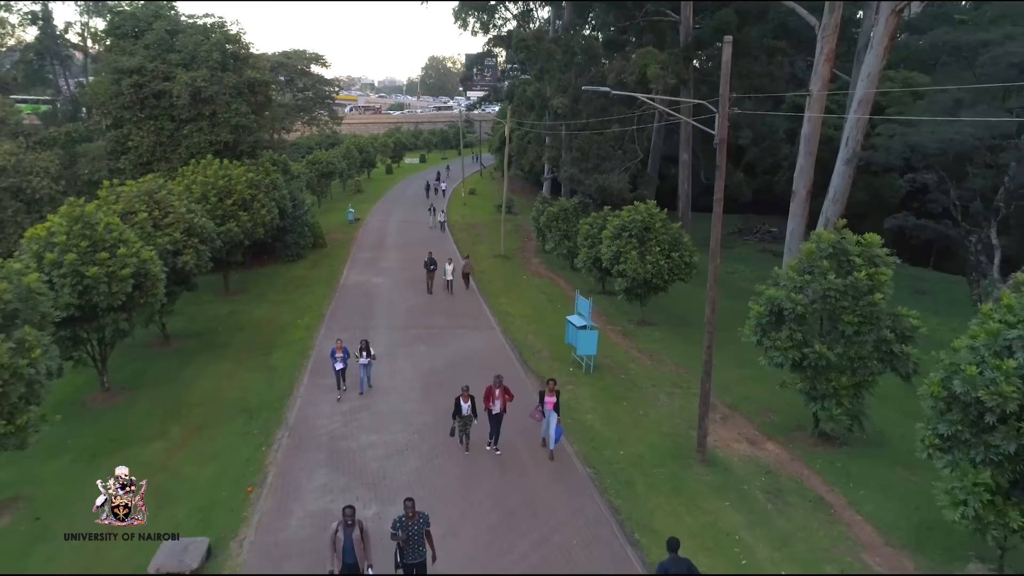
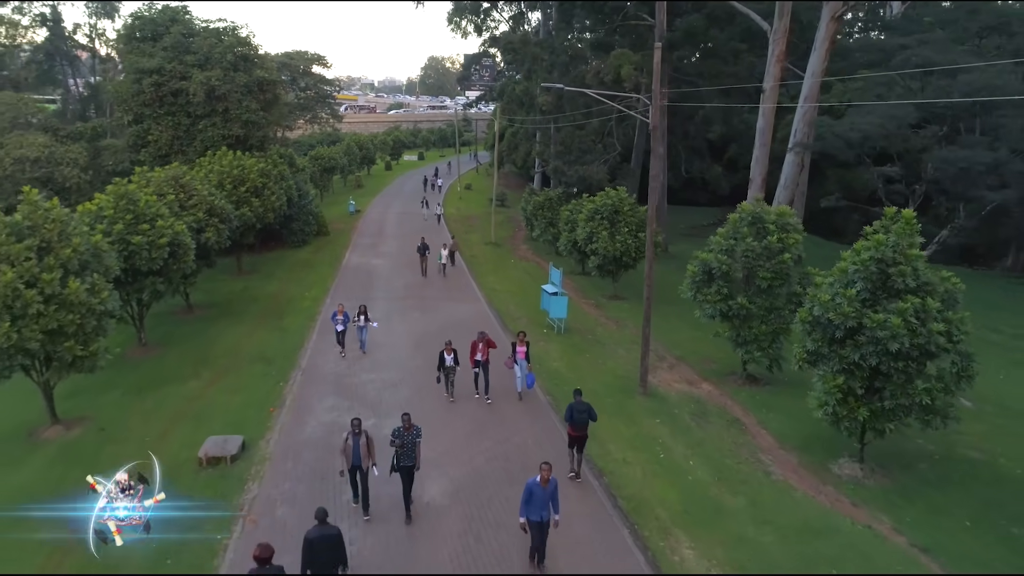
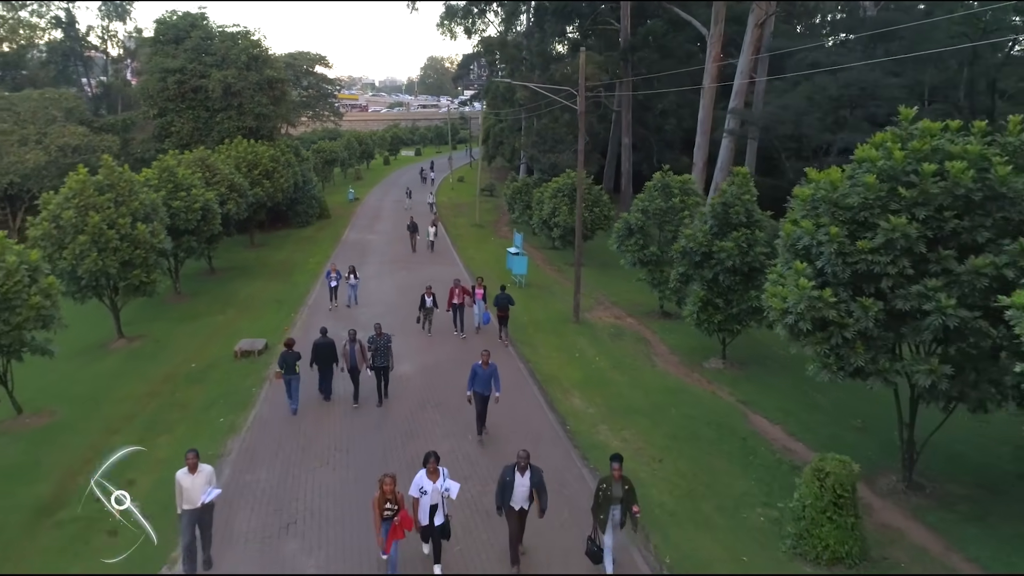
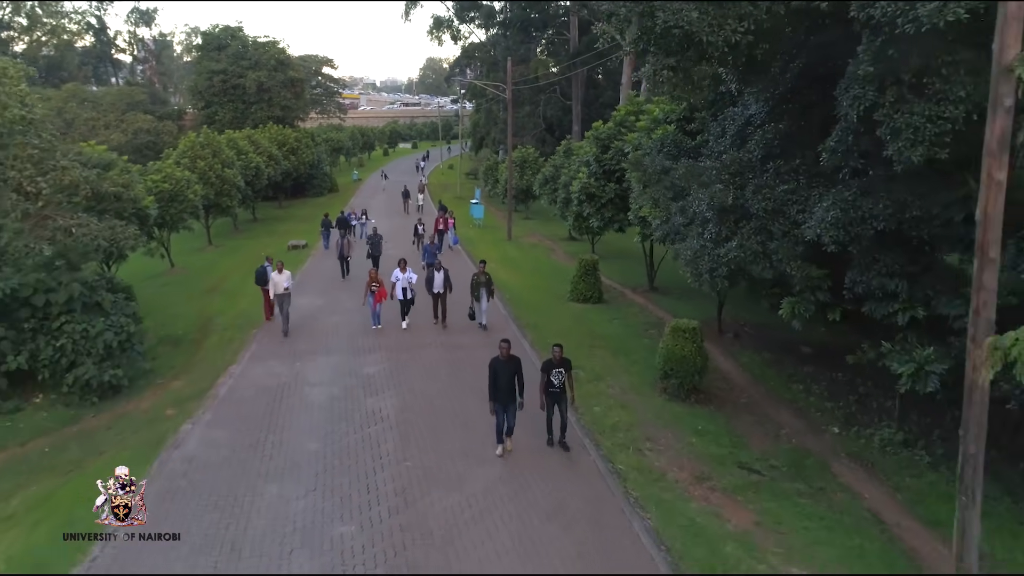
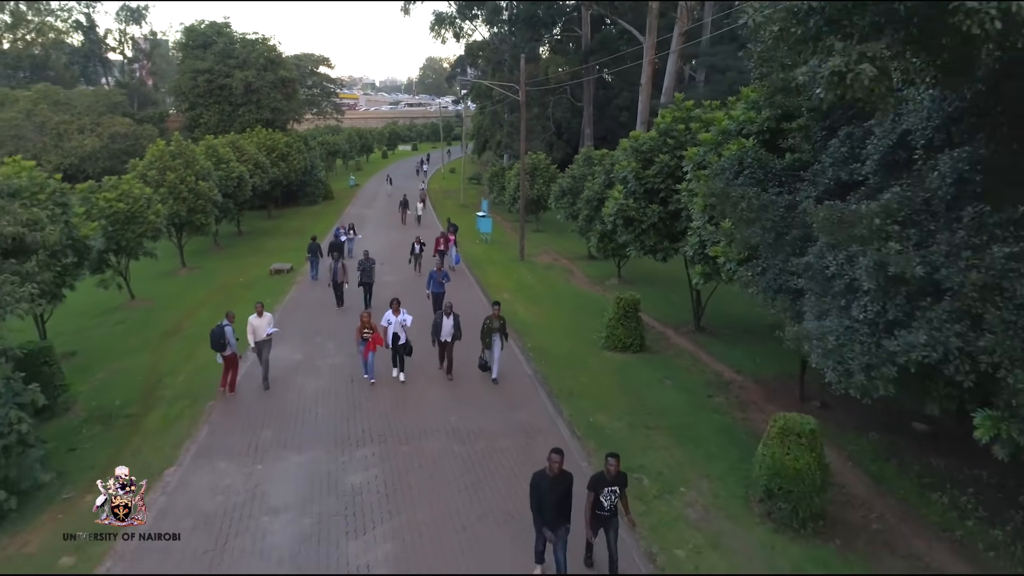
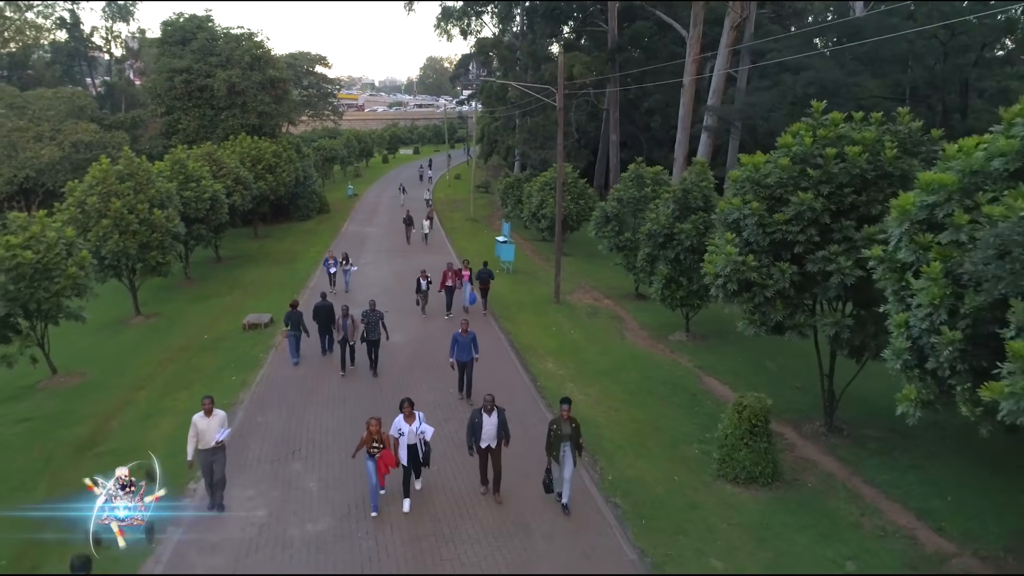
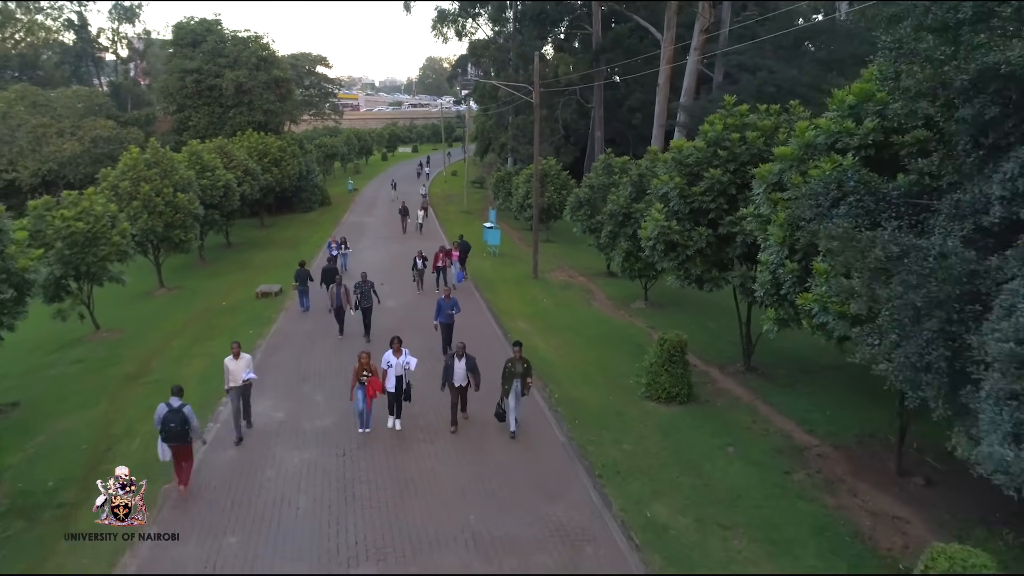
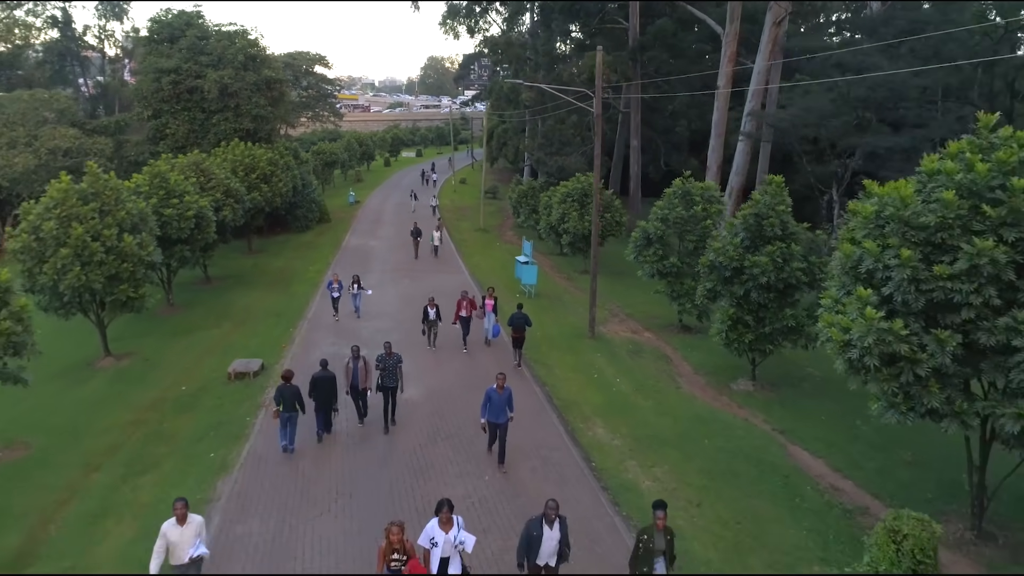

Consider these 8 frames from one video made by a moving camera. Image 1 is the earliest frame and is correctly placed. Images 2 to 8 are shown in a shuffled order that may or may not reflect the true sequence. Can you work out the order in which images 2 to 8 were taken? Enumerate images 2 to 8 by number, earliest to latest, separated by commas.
2, 8, 3, 6, 7, 5, 4
